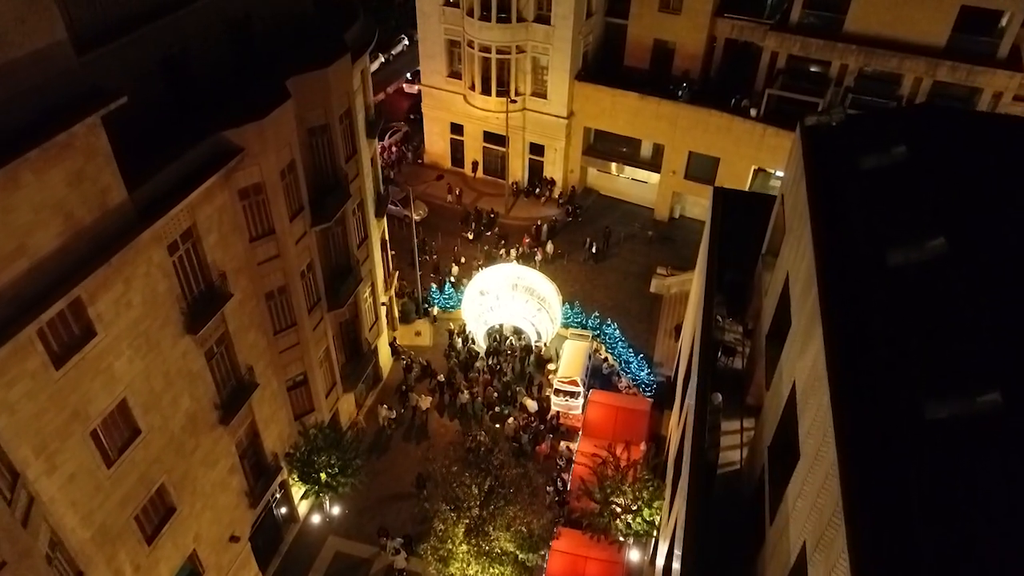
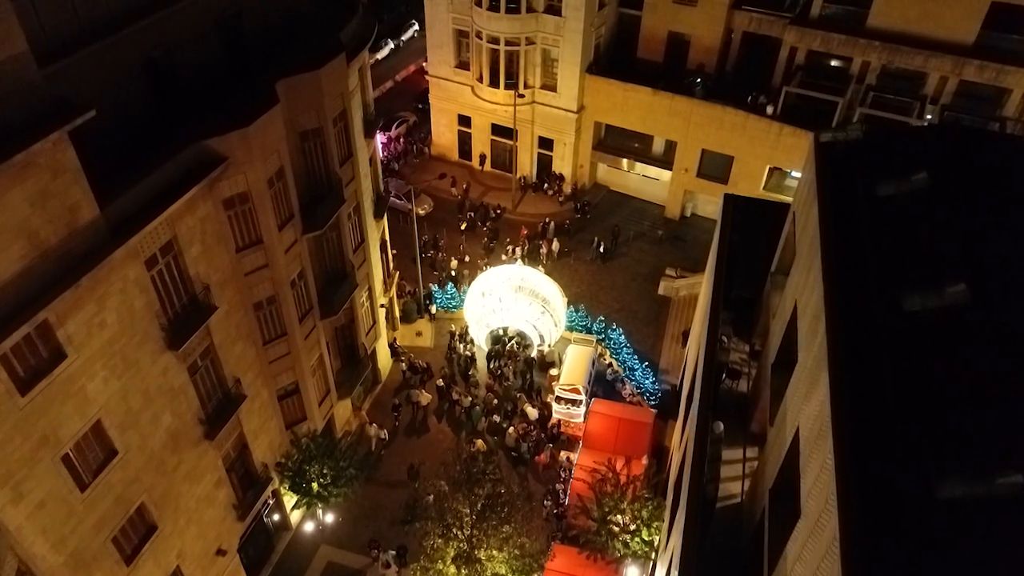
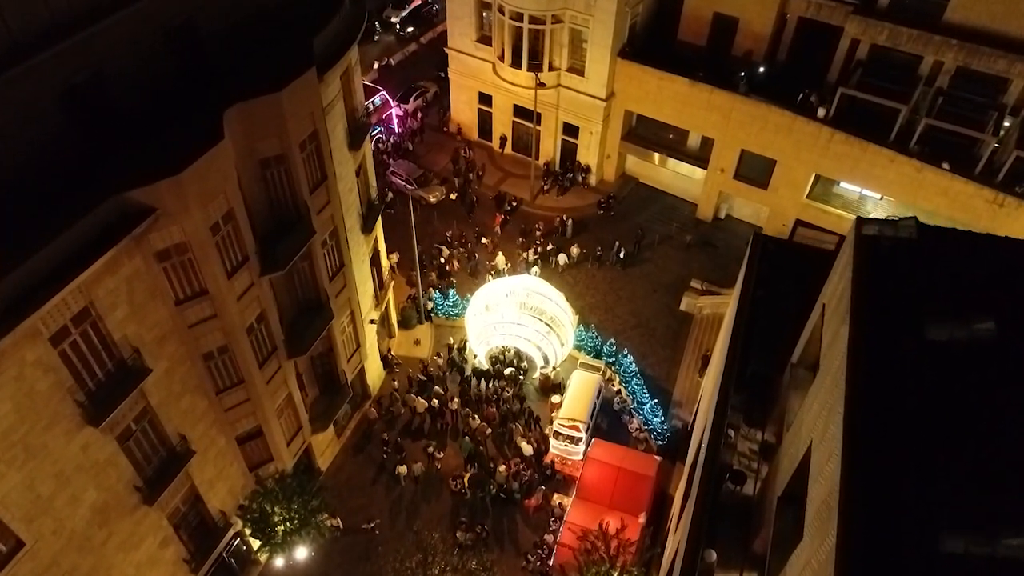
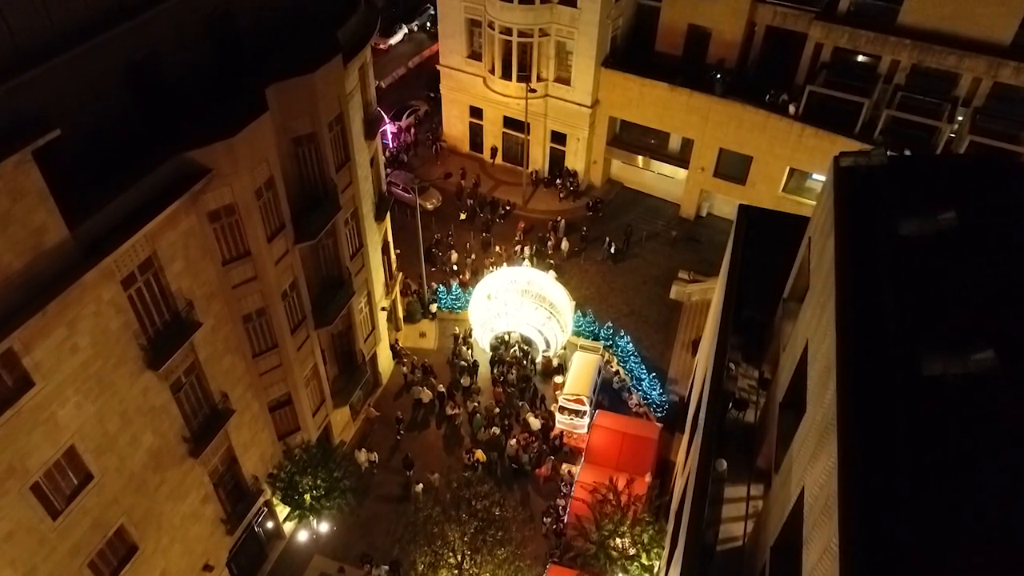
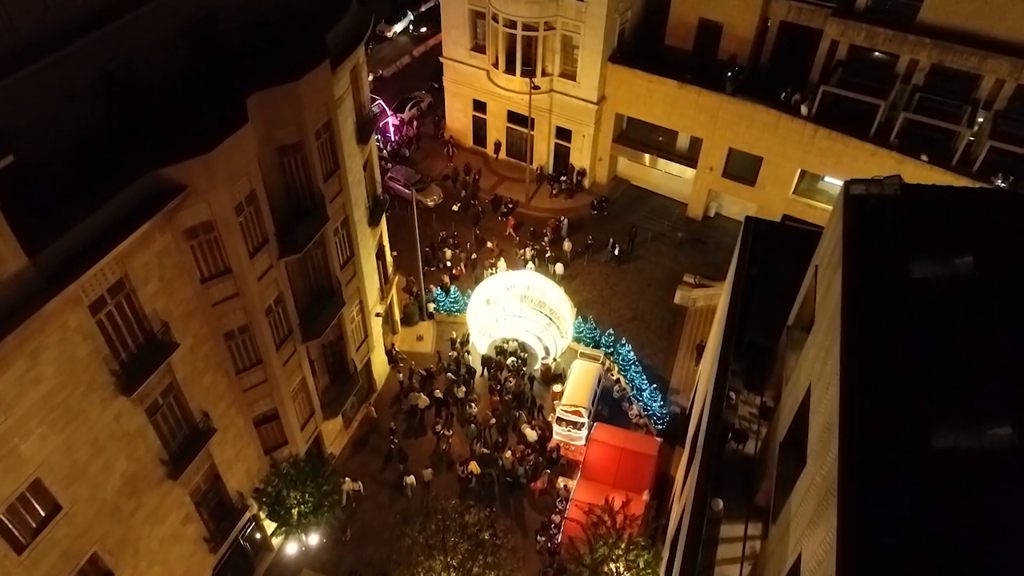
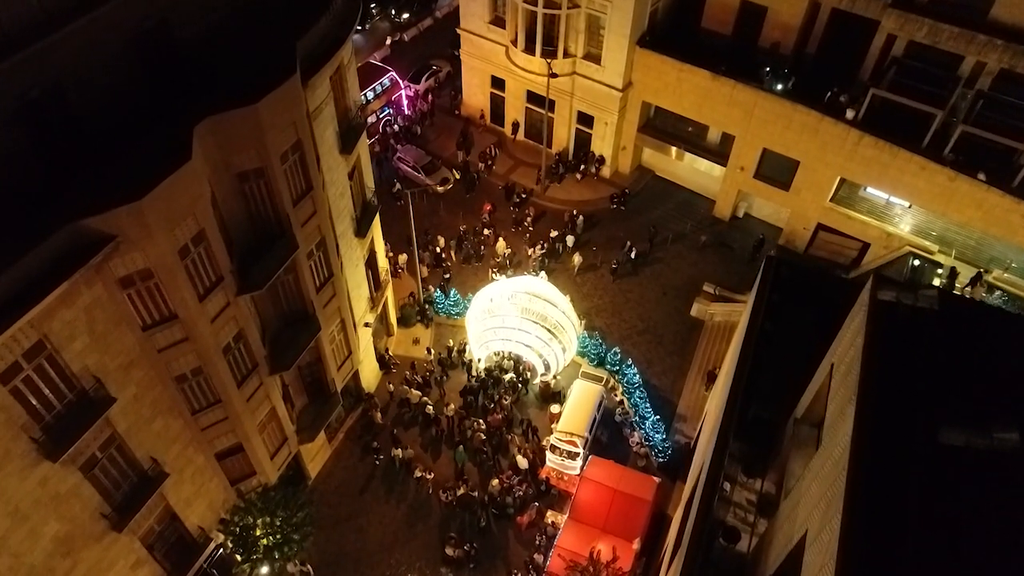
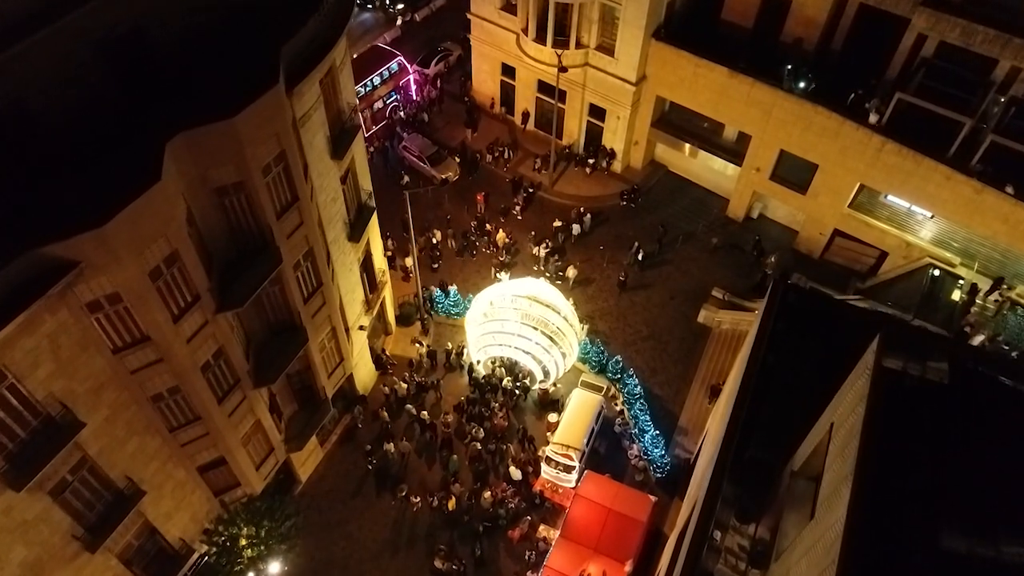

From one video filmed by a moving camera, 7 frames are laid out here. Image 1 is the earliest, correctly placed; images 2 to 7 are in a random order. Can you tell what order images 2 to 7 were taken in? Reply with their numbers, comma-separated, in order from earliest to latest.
2, 4, 5, 3, 6, 7
